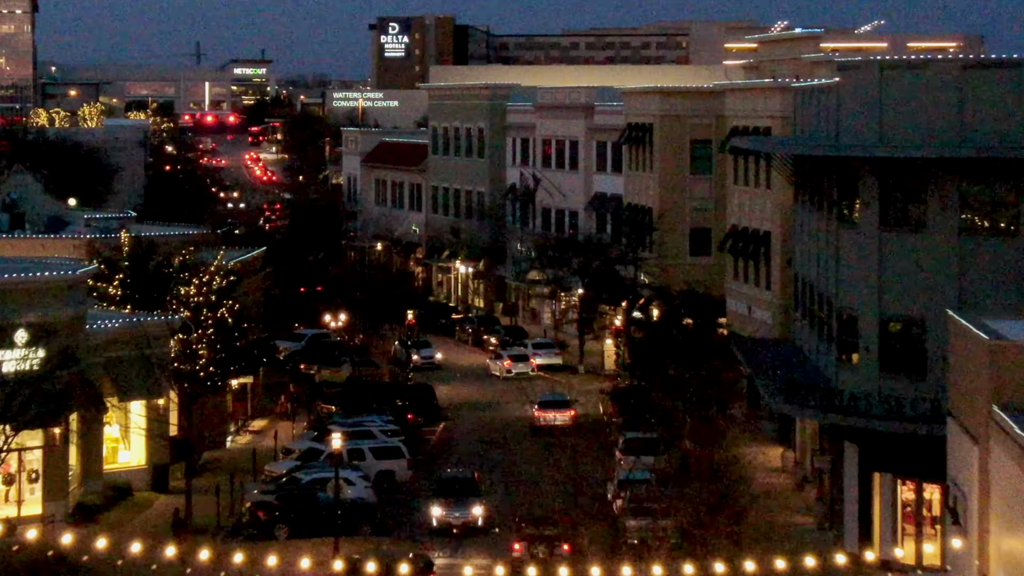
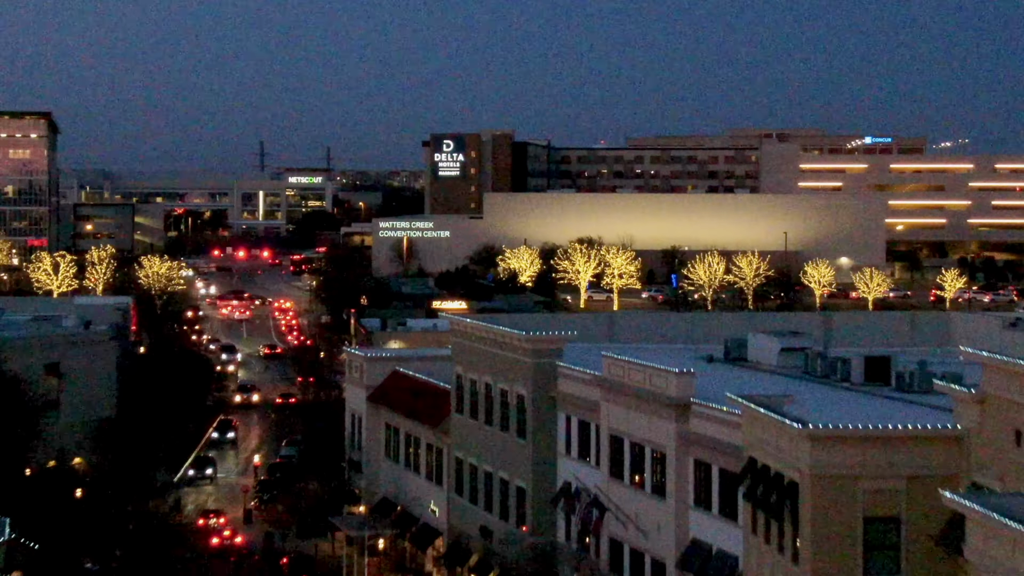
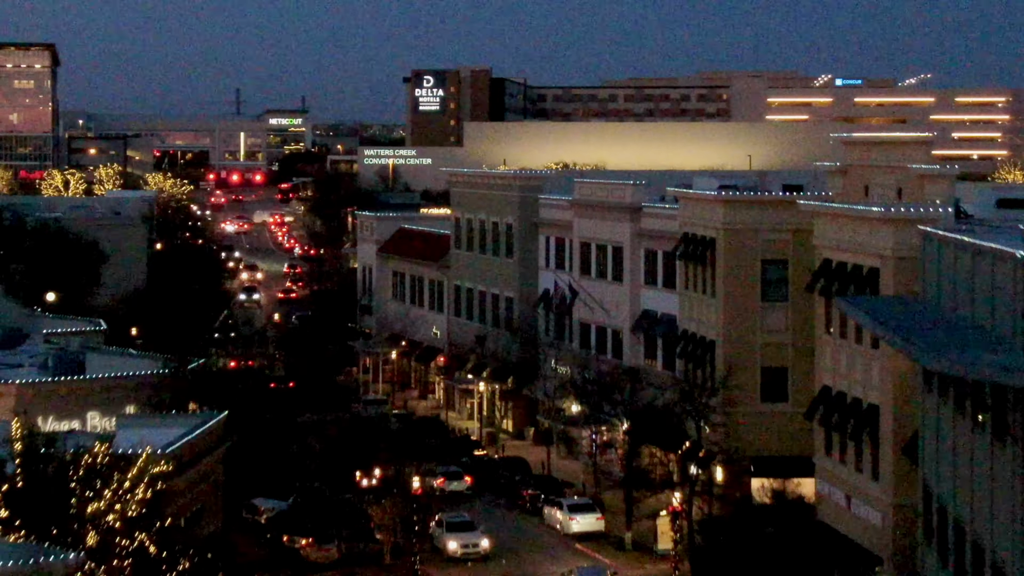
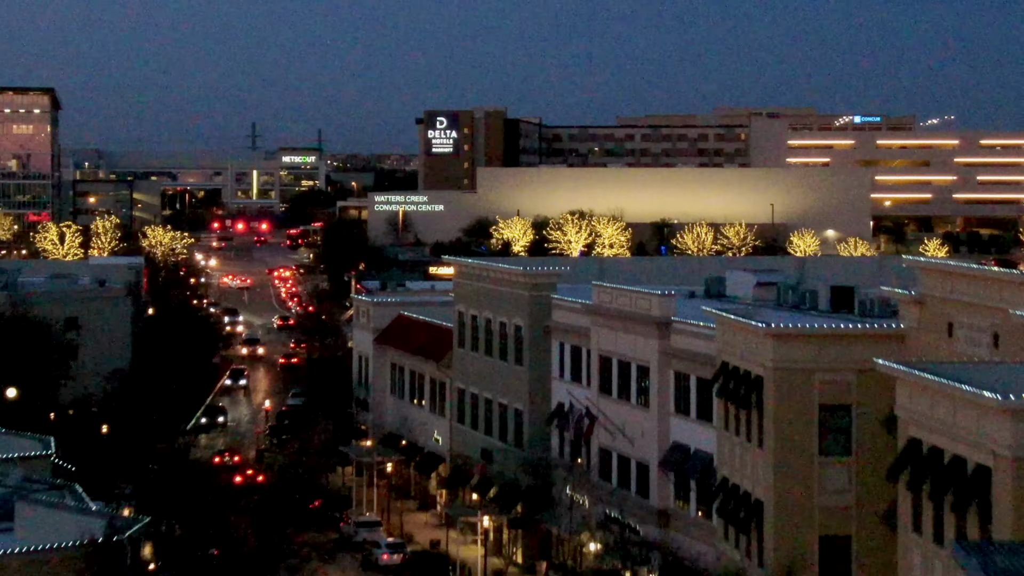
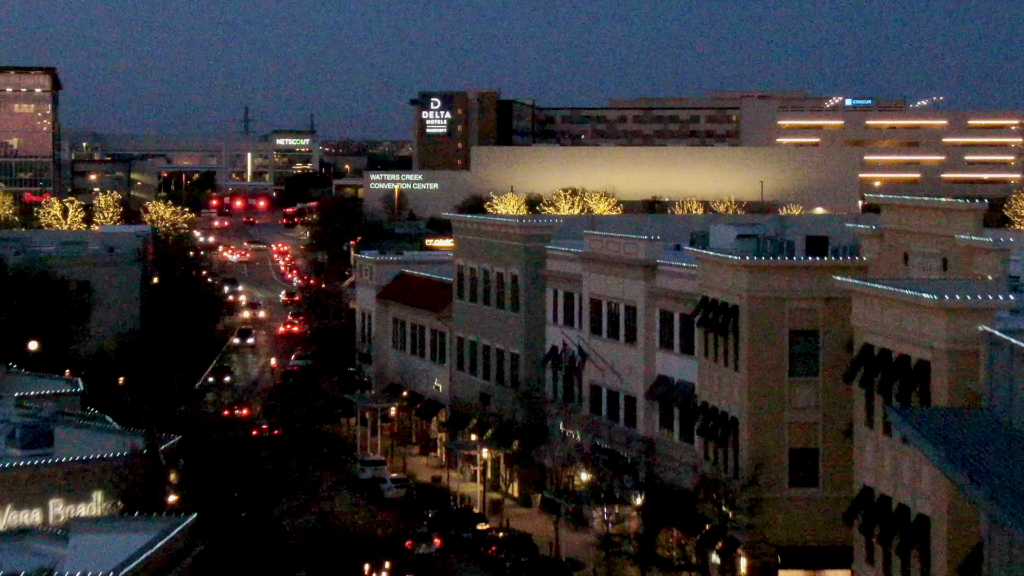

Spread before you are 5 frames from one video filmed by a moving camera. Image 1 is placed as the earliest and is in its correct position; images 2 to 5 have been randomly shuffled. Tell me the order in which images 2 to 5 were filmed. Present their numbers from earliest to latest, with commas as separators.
3, 5, 4, 2
